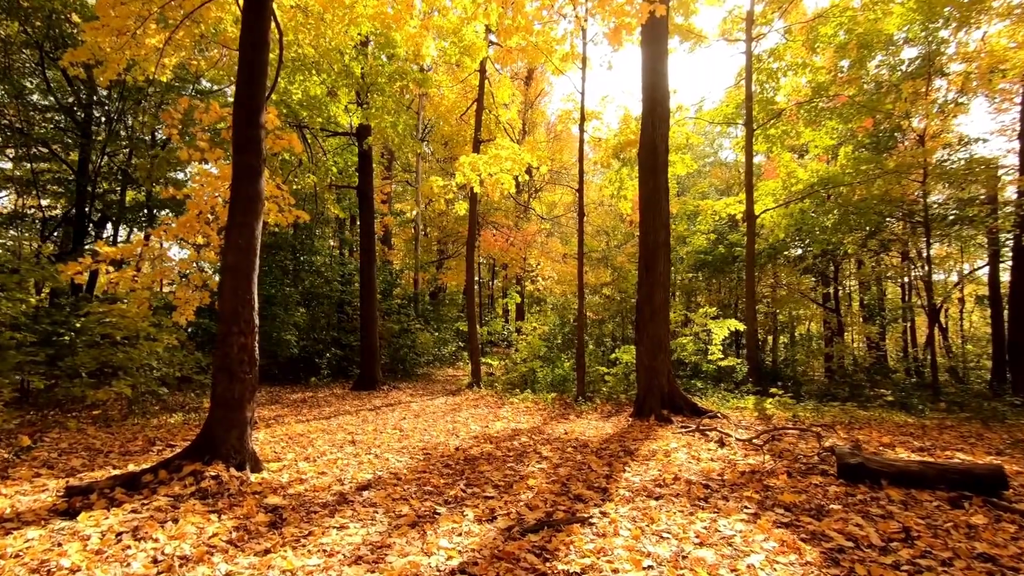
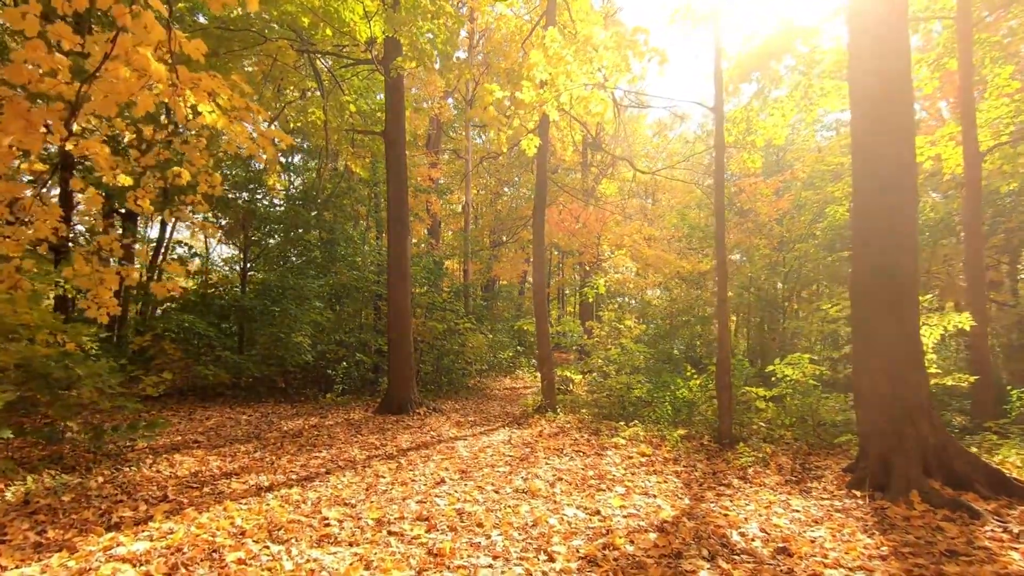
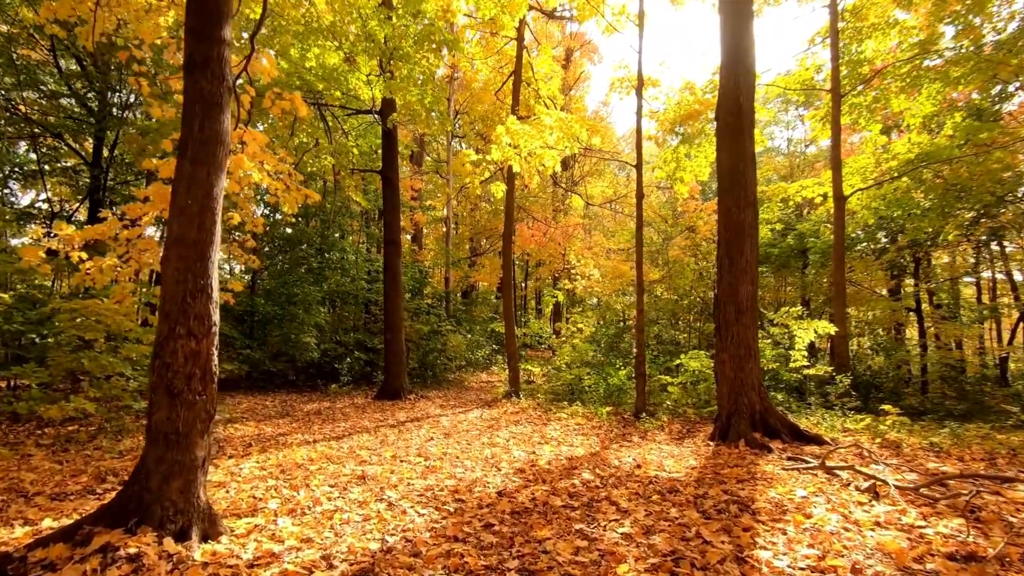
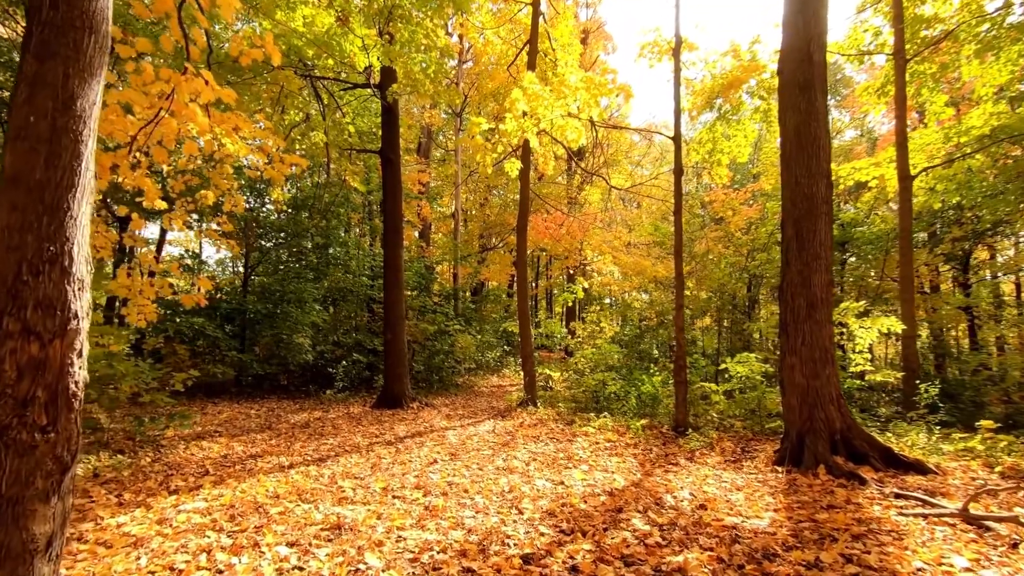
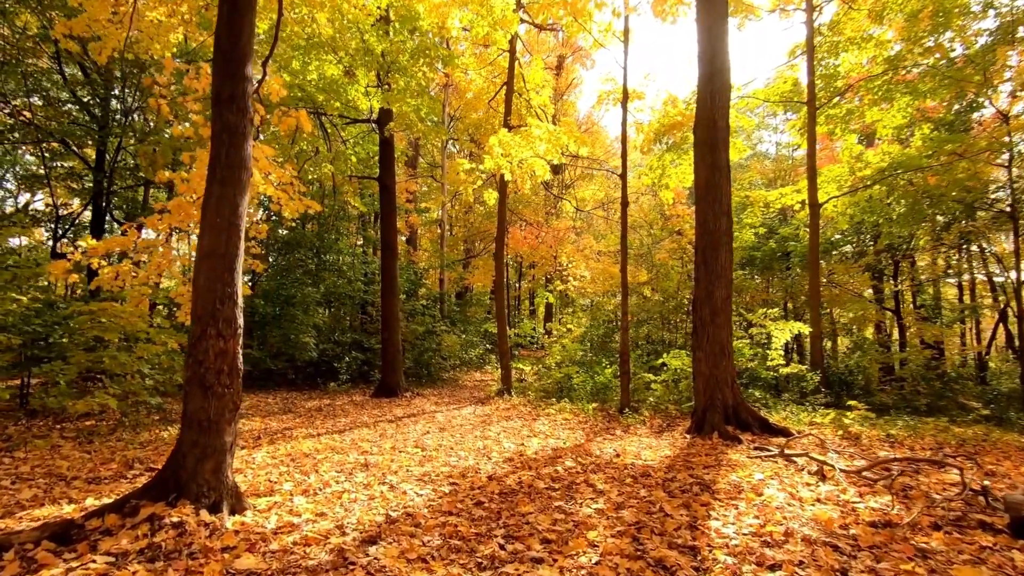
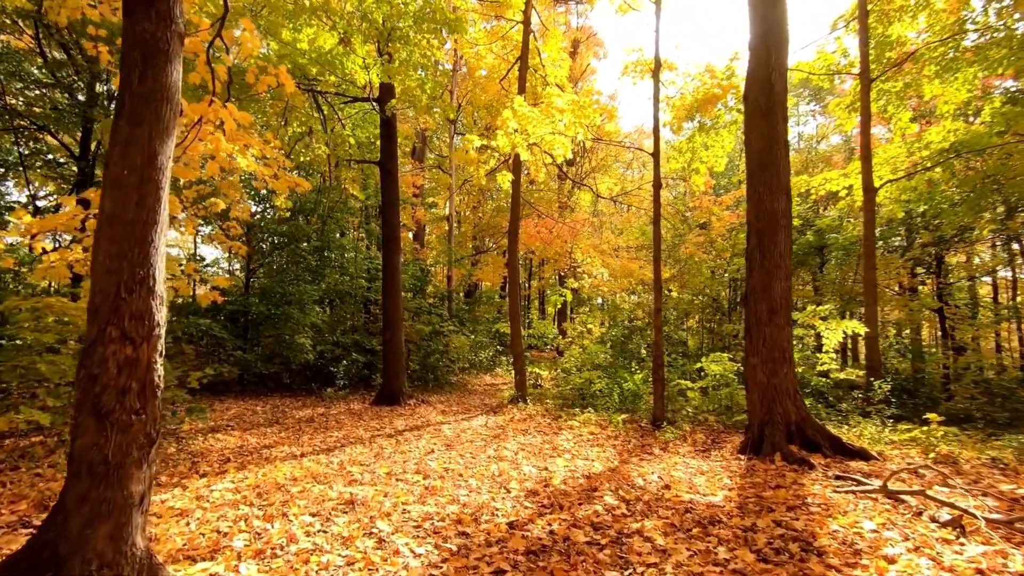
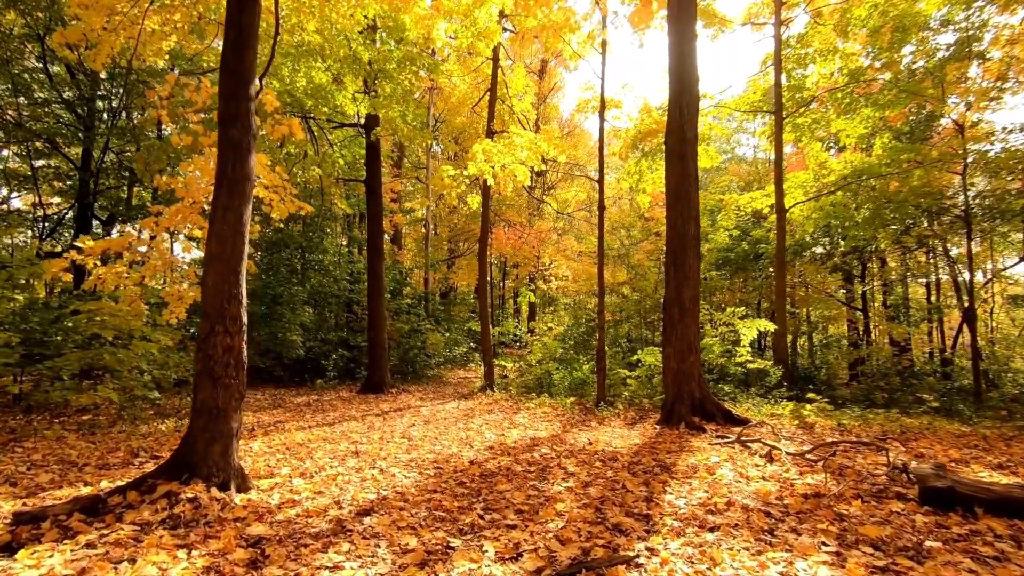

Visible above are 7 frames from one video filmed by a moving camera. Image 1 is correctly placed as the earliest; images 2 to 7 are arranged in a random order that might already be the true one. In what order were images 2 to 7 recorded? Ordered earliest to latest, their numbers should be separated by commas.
7, 5, 3, 6, 4, 2
